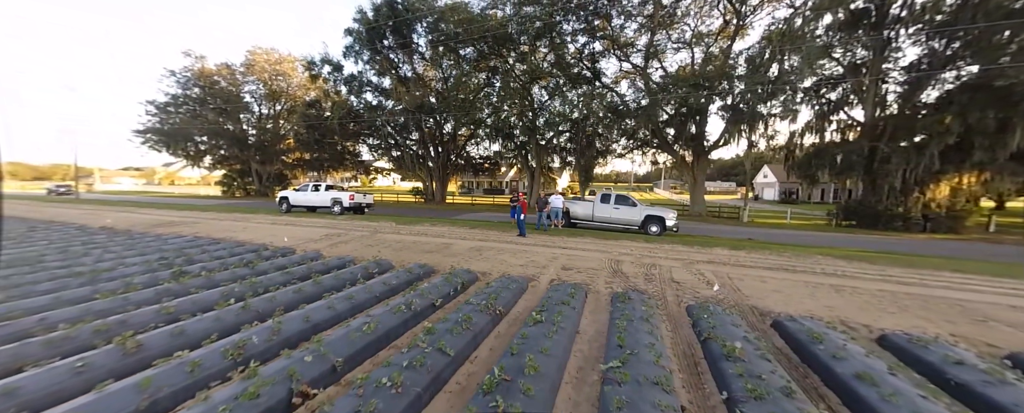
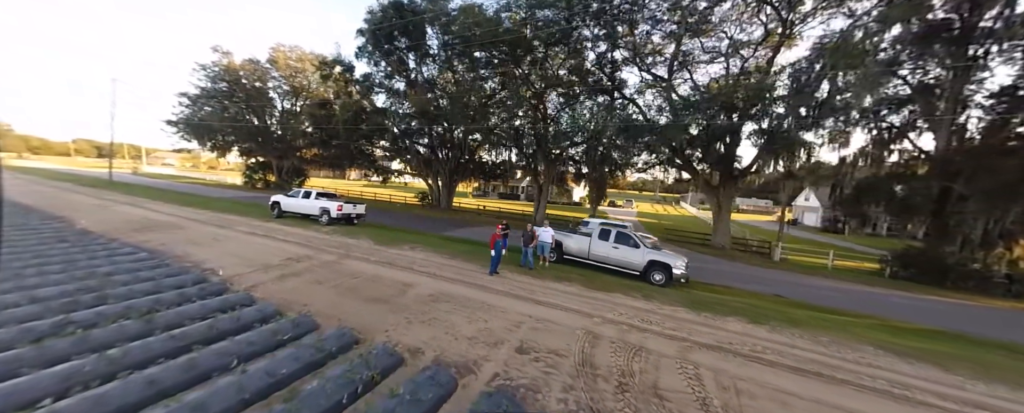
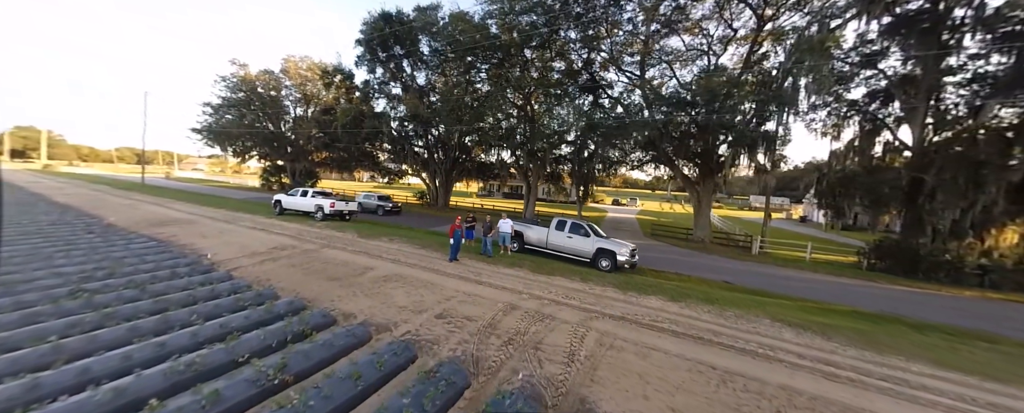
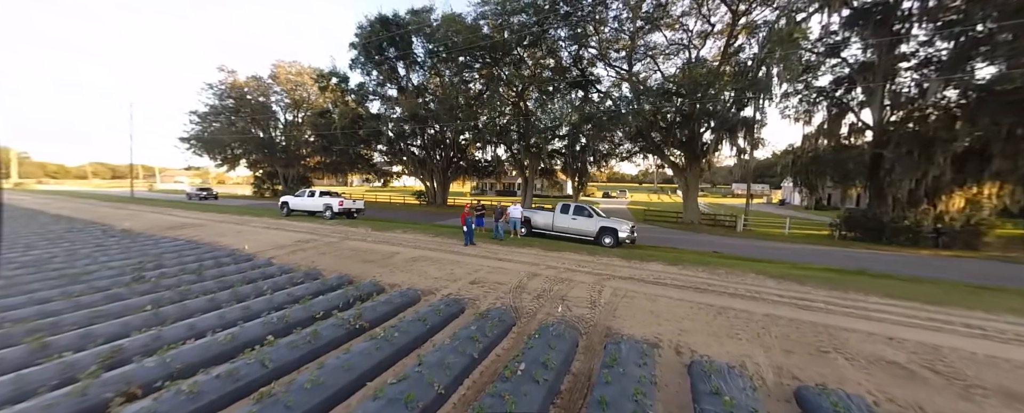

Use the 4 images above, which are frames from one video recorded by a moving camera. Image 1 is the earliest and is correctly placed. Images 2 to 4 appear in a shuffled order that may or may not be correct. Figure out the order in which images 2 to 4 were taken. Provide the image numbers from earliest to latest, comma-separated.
4, 3, 2
